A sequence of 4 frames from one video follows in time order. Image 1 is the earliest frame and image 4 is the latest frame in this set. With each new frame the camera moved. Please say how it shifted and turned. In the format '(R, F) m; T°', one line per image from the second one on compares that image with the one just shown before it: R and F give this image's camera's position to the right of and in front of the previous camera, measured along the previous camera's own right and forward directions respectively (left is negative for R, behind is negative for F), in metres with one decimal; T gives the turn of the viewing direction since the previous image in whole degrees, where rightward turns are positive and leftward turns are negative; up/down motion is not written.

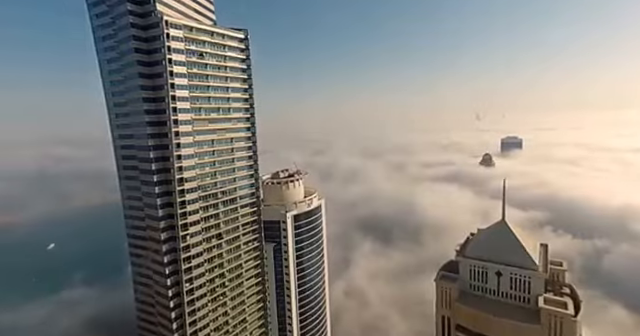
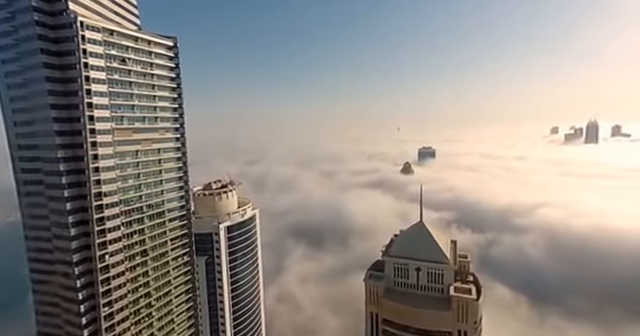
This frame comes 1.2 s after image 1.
(+0.4, -1.5) m; +10°
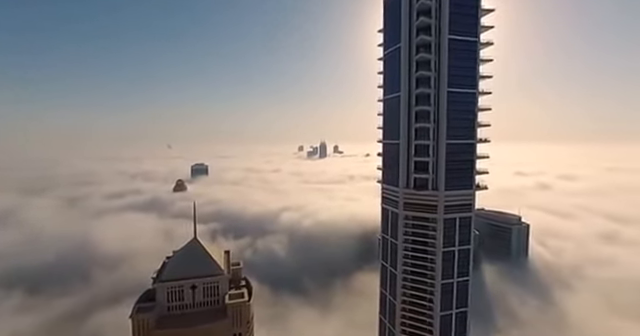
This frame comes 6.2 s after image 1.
(-2.8, -0.3) m; +39°
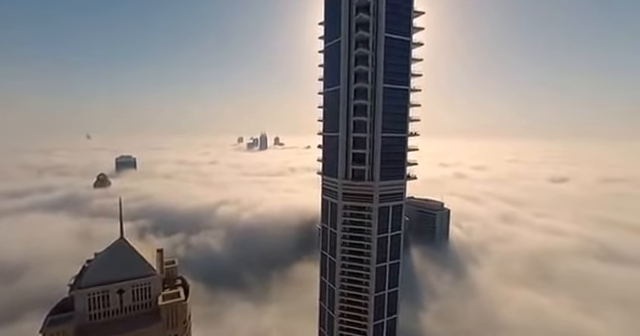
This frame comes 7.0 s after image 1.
(-0.1, +0.6) m; +10°
